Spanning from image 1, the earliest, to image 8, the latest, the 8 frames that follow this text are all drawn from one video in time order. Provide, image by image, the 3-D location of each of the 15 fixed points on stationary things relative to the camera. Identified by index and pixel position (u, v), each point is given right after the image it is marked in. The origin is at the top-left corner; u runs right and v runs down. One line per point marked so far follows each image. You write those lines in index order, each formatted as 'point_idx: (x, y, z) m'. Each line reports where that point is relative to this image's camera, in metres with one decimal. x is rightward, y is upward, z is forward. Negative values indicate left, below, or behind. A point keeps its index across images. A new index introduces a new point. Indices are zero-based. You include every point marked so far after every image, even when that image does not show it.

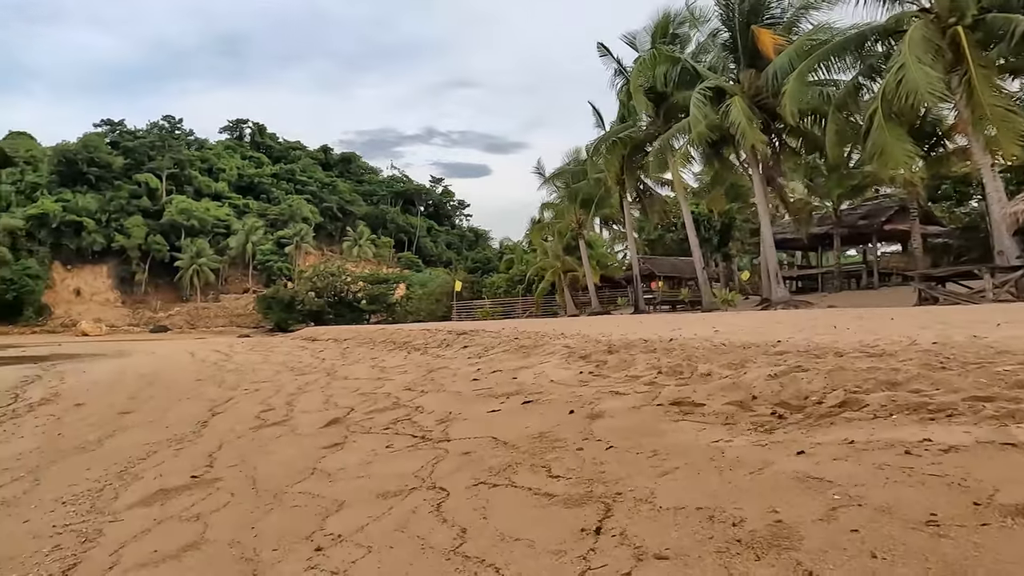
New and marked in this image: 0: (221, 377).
0: (-5.2, -1.6, +11.9) m
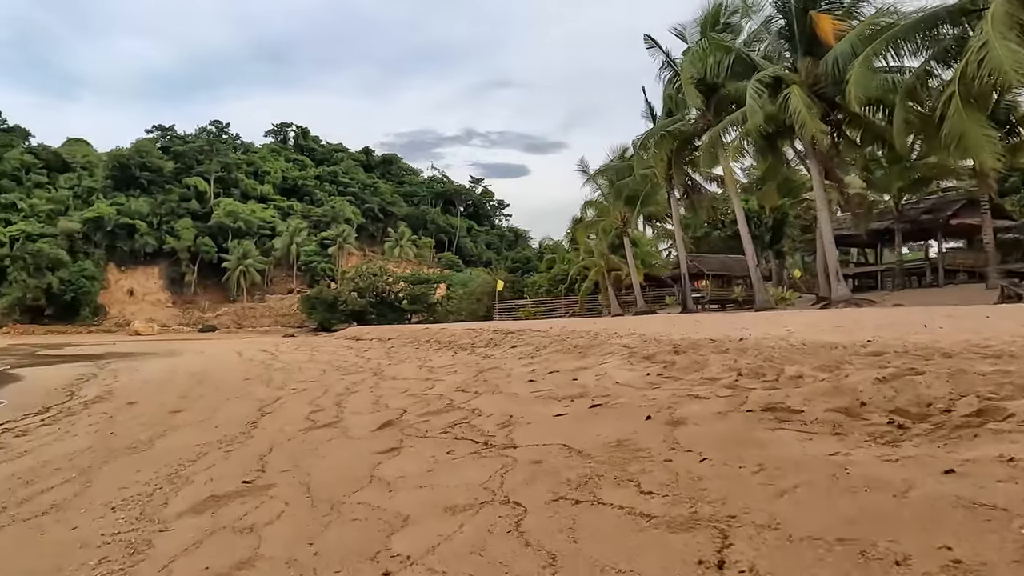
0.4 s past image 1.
0: (-4.3, -1.6, +11.8) m
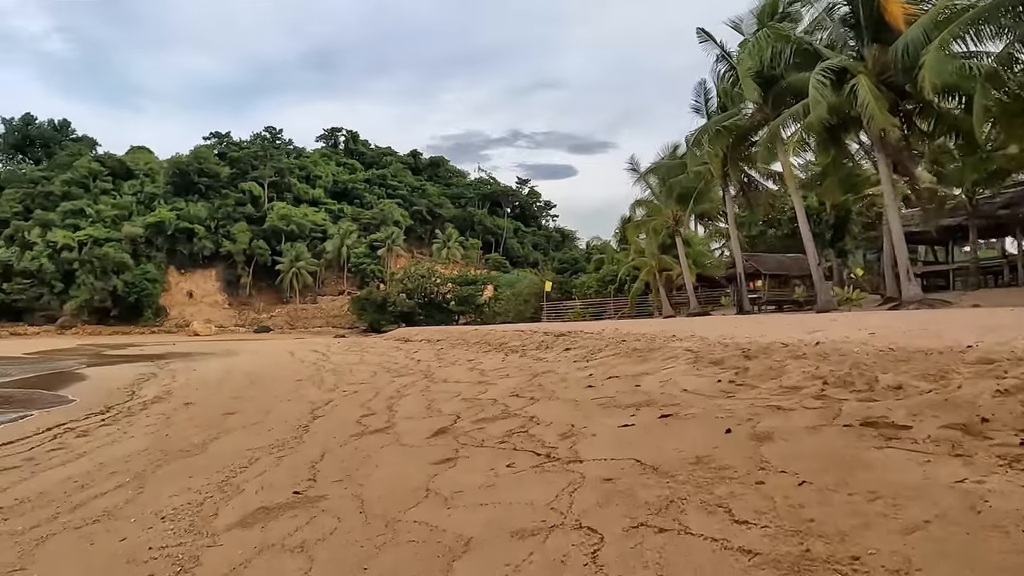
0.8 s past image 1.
0: (-3.4, -1.6, +11.9) m
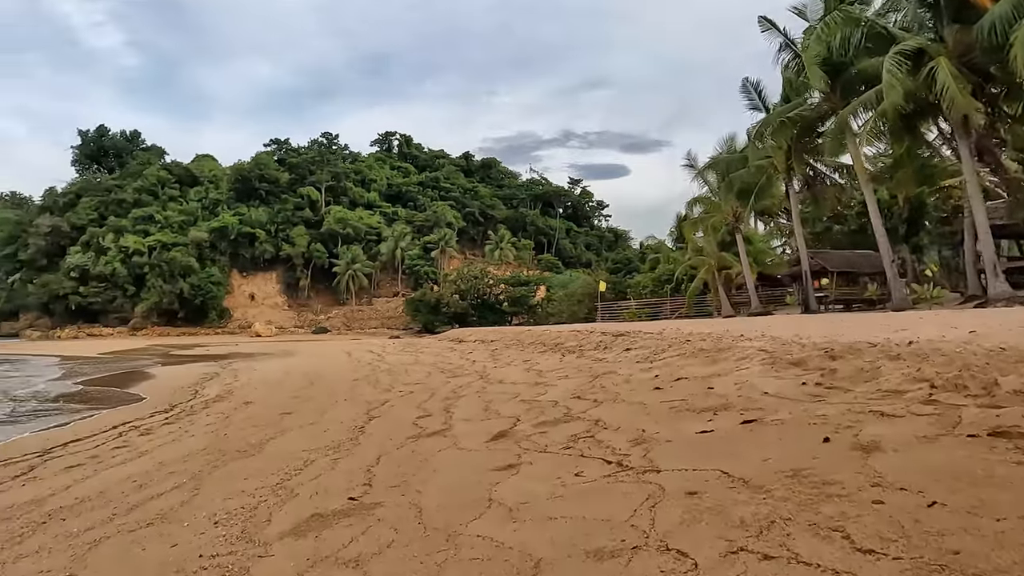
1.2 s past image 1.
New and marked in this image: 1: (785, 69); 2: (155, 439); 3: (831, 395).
0: (-2.4, -1.6, +11.9) m
1: (+6.8, +5.5, +16.5) m
2: (-3.6, -1.5, +6.7) m
3: (+1.7, -0.6, +3.5) m
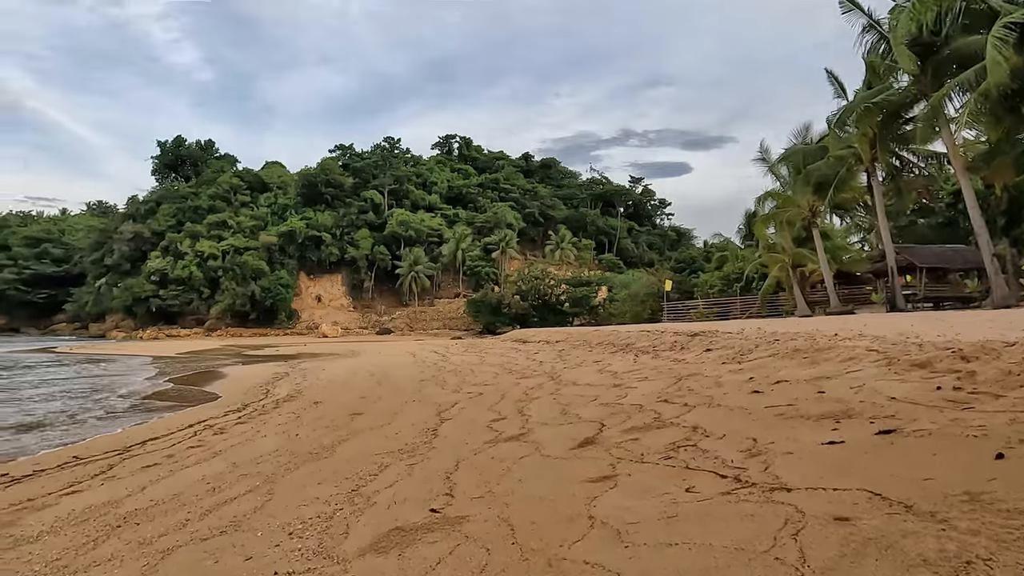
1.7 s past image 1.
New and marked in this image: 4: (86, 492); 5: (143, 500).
0: (-1.2, -1.6, +11.7) m
1: (+8.3, +5.5, +15.5) m
2: (-2.8, -1.5, +6.6) m
3: (+2.1, -0.5, +3.0) m
4: (-2.9, -1.4, +4.5) m
5: (-2.3, -1.3, +4.0) m
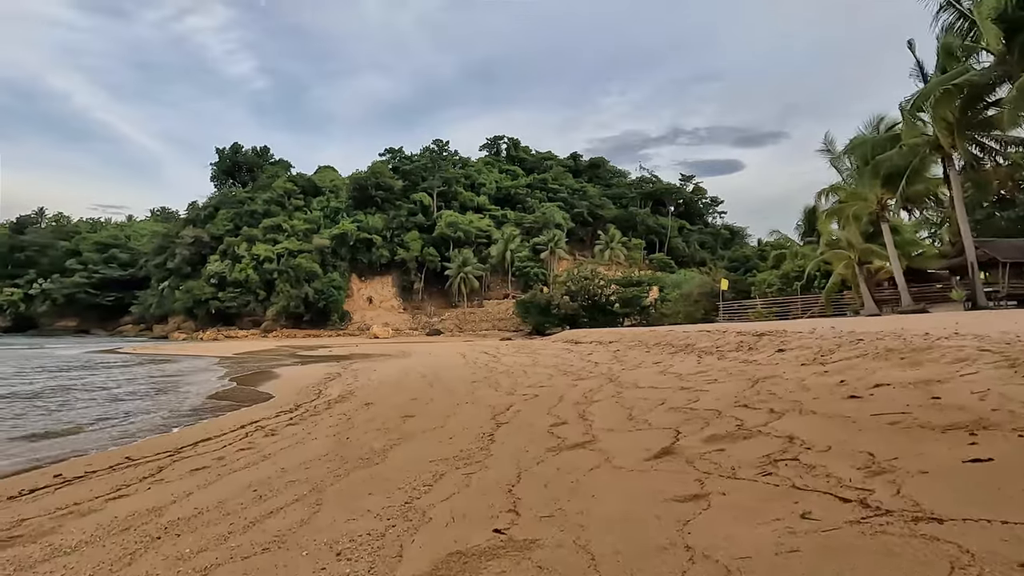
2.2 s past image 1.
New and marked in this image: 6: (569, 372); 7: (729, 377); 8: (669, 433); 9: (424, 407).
0: (-0.3, -1.6, +11.4) m
1: (+9.5, +5.6, +14.5) m
2: (-2.3, -1.5, +6.5) m
3: (+2.4, -0.5, +2.5) m
4: (-2.5, -1.4, +4.3) m
5: (-1.9, -1.3, +3.8) m
6: (+1.0, -1.4, +11.4) m
7: (+2.1, -0.9, +6.4) m
8: (+1.0, -0.9, +4.1) m
9: (-1.1, -1.4, +8.1) m
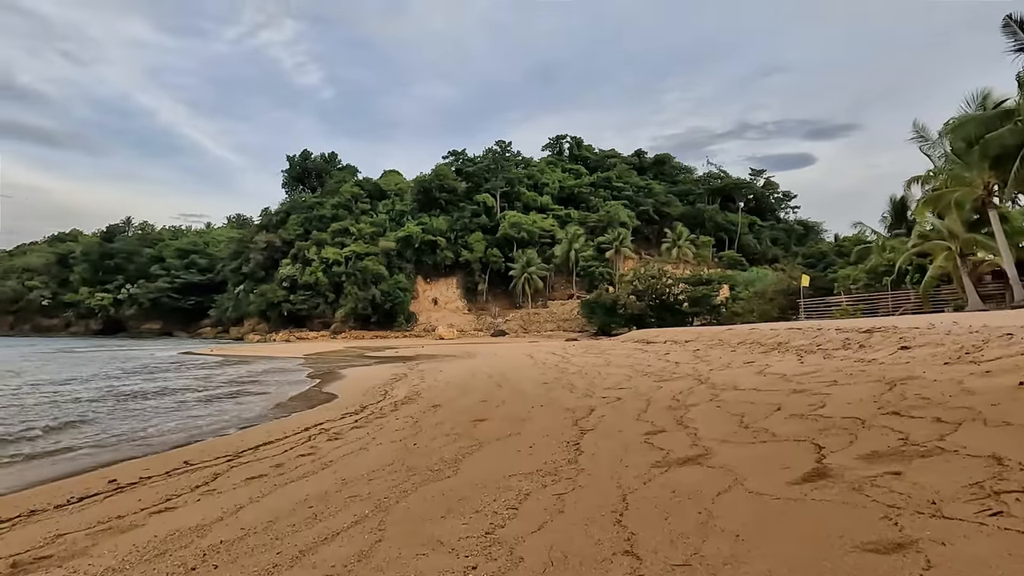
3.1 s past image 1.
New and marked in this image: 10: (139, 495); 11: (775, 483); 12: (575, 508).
0: (+0.9, -1.5, +10.7) m
1: (+10.9, +5.8, +12.9) m
2: (-1.5, -1.4, +6.0) m
3: (+2.7, -0.3, +1.5) m
4: (-1.9, -1.3, +3.9) m
5: (-1.4, -1.2, +3.3) m
6: (+2.2, -1.3, +10.5) m
7: (+2.8, -0.7, +5.5) m
8: (+1.5, -0.8, +3.3) m
9: (-0.2, -1.4, +7.5) m
10: (-2.6, -1.4, +4.6) m
11: (+1.1, -0.8, +2.8) m
12: (+0.3, -0.9, +2.8) m
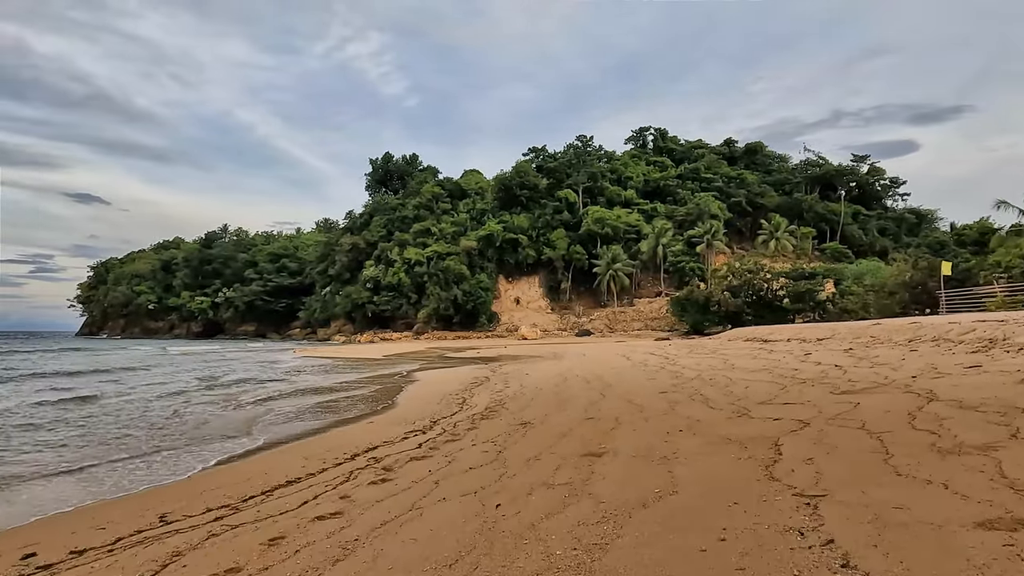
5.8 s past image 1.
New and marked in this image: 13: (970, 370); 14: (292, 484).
0: (+2.3, -1.2, +8.2) m
1: (+12.3, +6.1, +9.2) m
2: (-0.7, -1.2, +3.8) m
3: (+2.9, -0.1, -1.1) m
4: (-1.4, -1.1, +1.8) m
5: (-0.9, -1.0, +1.2) m
6: (+3.5, -1.1, +7.9) m
7: (+3.5, -0.5, +2.8) m
8: (+1.9, -0.5, +0.9) m
9: (+0.8, -1.2, +5.2) m
10: (-1.9, -1.2, +2.6) m
11: (+1.5, -0.6, +0.3) m
12: (+0.6, -0.7, +0.5) m
13: (+4.2, -0.8, +6.2) m
14: (-1.5, -1.4, +4.6) m
